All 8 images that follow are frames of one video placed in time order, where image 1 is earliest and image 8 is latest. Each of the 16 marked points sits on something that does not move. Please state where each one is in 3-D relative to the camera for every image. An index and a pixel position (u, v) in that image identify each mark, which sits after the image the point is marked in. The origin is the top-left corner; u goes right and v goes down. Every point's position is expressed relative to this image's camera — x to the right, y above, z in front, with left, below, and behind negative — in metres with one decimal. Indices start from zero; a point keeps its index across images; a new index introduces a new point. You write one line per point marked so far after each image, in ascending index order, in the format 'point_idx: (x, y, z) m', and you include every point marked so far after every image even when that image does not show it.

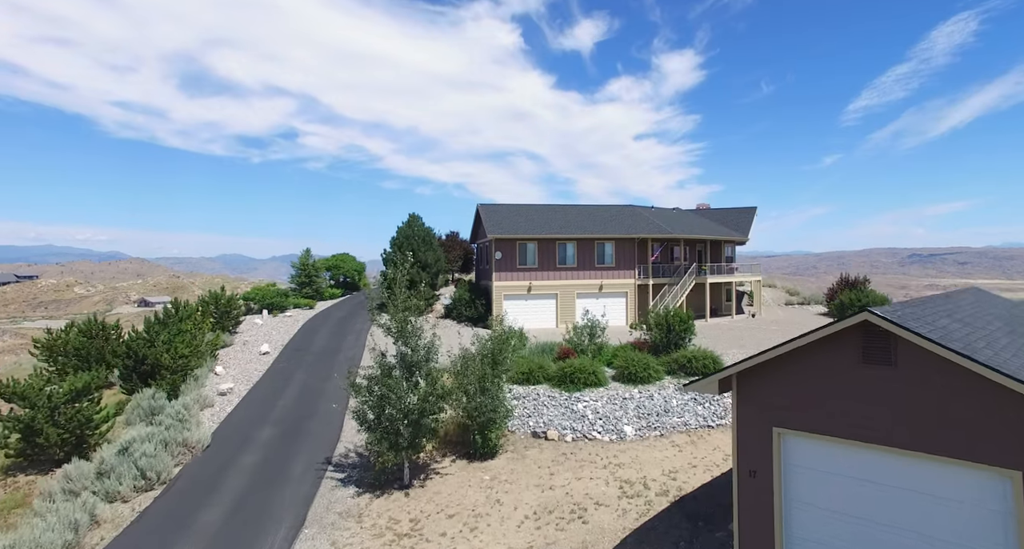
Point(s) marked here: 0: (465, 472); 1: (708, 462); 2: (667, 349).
0: (-1.1, -4.5, +13.5) m
1: (+4.4, -4.2, +13.2) m
2: (+4.8, -2.3, +18.0) m
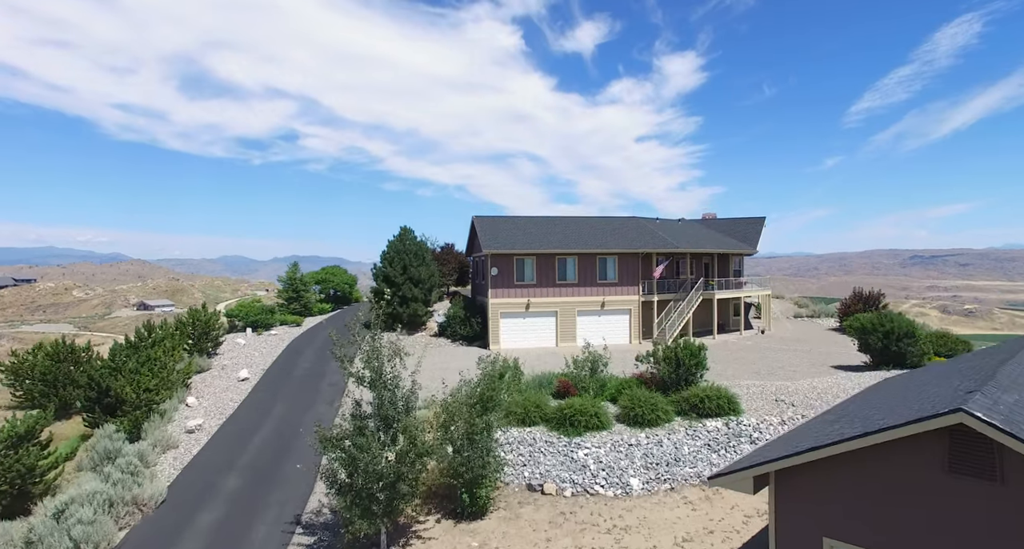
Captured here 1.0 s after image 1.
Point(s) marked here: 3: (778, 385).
0: (-1.2, -5.3, +11.9) m
1: (+4.2, -5.0, +11.6) m
2: (+4.6, -3.1, +16.4) m
3: (+8.5, -3.5, +18.6) m
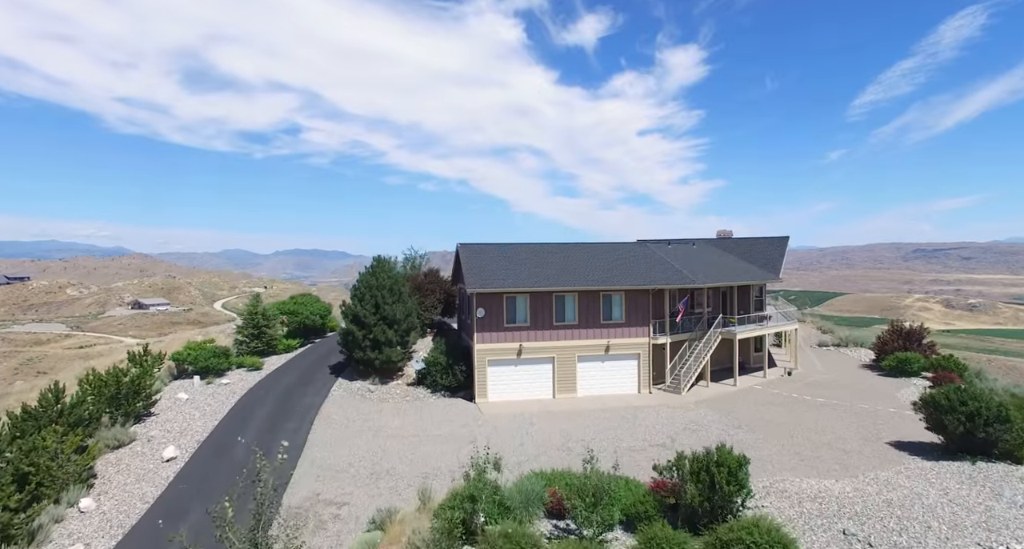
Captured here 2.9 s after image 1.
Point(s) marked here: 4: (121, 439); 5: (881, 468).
0: (-1.8, -7.2, +7.8) m
1: (+3.7, -6.9, +7.4) m
2: (+4.1, -5.0, +12.2) m
3: (+8.0, -5.3, +14.4) m
4: (-12.9, -5.4, +19.4) m
5: (+10.2, -5.3, +16.3) m
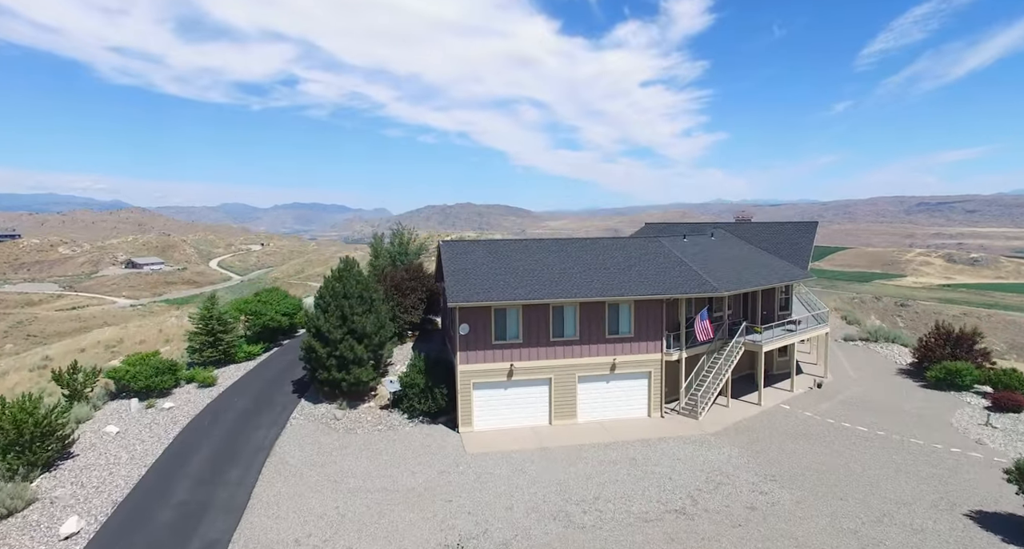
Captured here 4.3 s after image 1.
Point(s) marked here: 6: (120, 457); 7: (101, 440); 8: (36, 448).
0: (-2.2, -8.9, +4.3) m
1: (+3.3, -8.6, +4.0) m
2: (+3.7, -6.2, +8.5) m
3: (+7.6, -6.4, +10.8) m
4: (-13.3, -6.1, +15.9) m
5: (+9.8, -6.3, +12.7) m
6: (-12.4, -5.8, +18.7) m
7: (-13.7, -5.5, +19.6) m
8: (-14.3, -5.2, +17.8) m
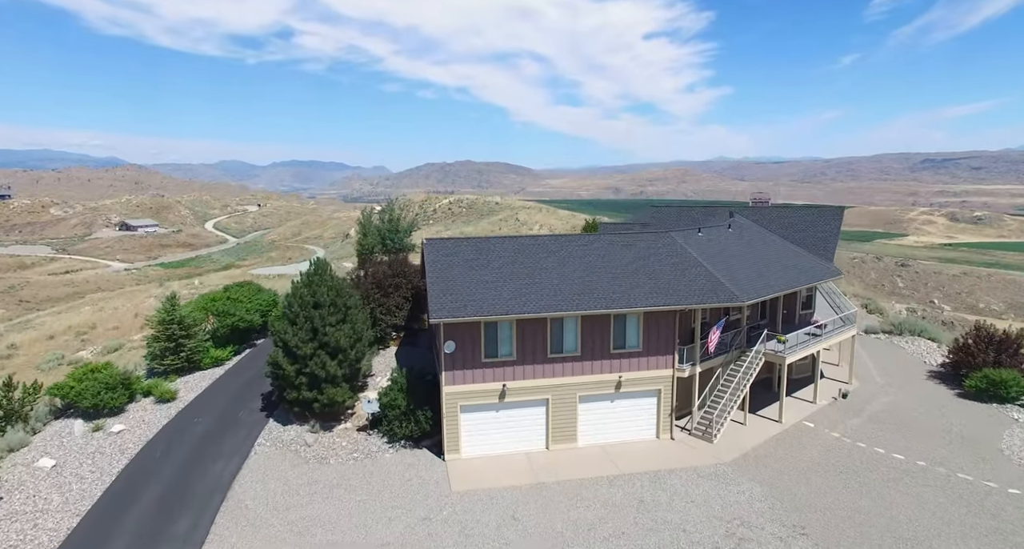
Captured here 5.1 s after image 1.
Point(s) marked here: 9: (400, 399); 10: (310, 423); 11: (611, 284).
0: (-2.4, -10.3, +2.2) m
1: (+3.1, -10.1, +1.9) m
2: (+3.4, -7.4, +6.3) m
3: (+7.4, -7.4, +8.6) m
4: (-13.5, -6.7, +13.5) m
5: (+9.6, -7.2, +10.4) m
6: (-12.7, -6.3, +16.3) m
7: (-14.0, -5.9, +17.2) m
8: (-14.6, -5.7, +15.5) m
9: (-3.7, -4.1, +19.5) m
10: (-6.8, -5.0, +19.9) m
11: (+3.2, -0.3, +19.4) m
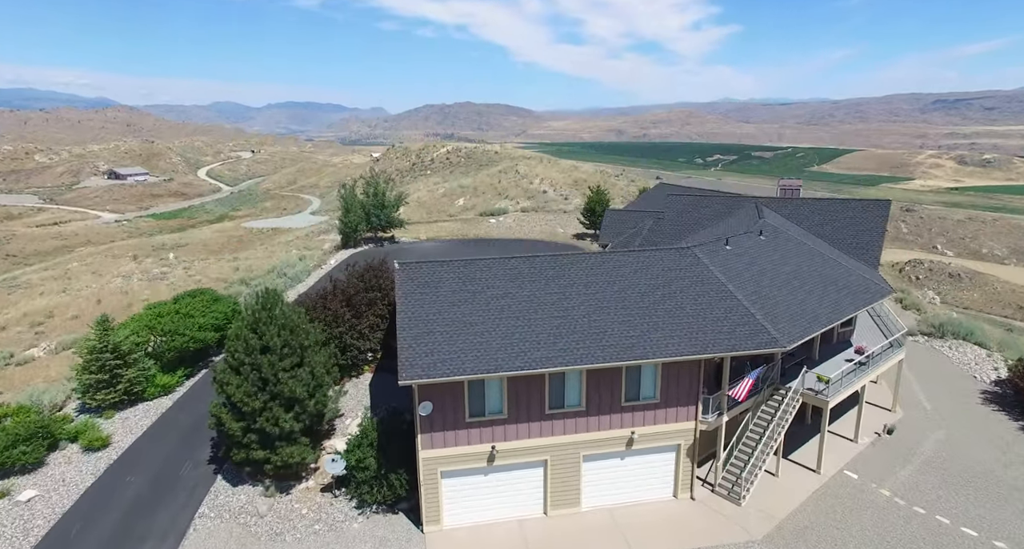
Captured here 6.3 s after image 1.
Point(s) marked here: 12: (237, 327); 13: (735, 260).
0: (-2.7, -12.9, -0.3) m
1: (+2.8, -12.7, -0.7) m
2: (+3.2, -9.7, +3.4) m
3: (+7.1, -9.5, +5.7) m
4: (-13.8, -8.3, +10.6) m
5: (+9.3, -9.0, +7.5) m
6: (-12.9, -7.5, +13.3) m
7: (-14.2, -7.1, +14.2) m
8: (-14.8, -7.0, +12.4) m
9: (-4.0, -5.1, +16.3) m
10: (-7.1, -6.0, +16.8) m
11: (+3.0, -1.3, +15.8) m
12: (-7.7, -1.4, +16.4) m
13: (+7.3, +0.5, +19.1) m
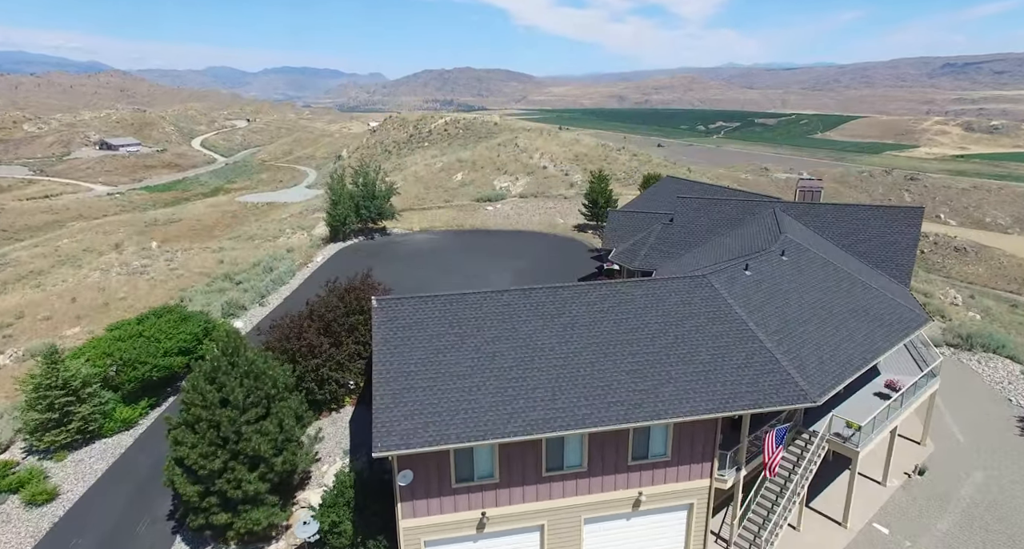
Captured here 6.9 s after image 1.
0: (-2.9, -14.8, -1.6) m
1: (+2.6, -14.6, -2.1) m
2: (+3.0, -11.4, +1.9) m
3: (+6.9, -11.0, +4.1) m
4: (-14.0, -9.6, +9.0) m
5: (+9.1, -10.5, +5.9) m
6: (-13.1, -8.7, +11.7) m
7: (-14.4, -8.2, +12.5) m
8: (-15.0, -8.2, +10.8) m
9: (-4.2, -6.1, +14.5) m
10: (-7.2, -7.0, +15.0) m
11: (+2.8, -2.4, +13.8) m
12: (-7.9, -2.5, +14.4) m
13: (+7.1, -0.4, +17.0) m
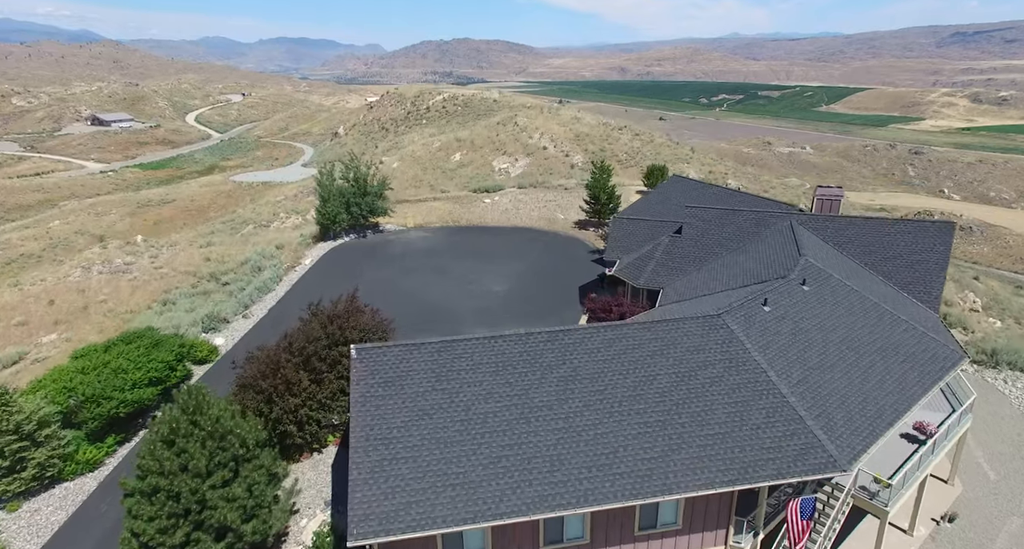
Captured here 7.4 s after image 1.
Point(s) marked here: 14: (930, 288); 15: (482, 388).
0: (-3.0, -16.6, -2.6) m
1: (+2.5, -16.4, -3.0) m
2: (+2.9, -13.0, +0.8) m
3: (+6.8, -12.6, +3.0) m
4: (-14.1, -10.9, +7.8) m
5: (+9.0, -12.0, +4.7) m
6: (-13.2, -9.9, +10.4) m
7: (-14.5, -9.4, +11.3) m
8: (-15.1, -9.5, +9.5) m
9: (-4.3, -7.2, +13.2) m
10: (-7.4, -8.0, +13.7) m
11: (+2.7, -3.5, +12.3) m
12: (-8.0, -3.5, +12.9) m
13: (+7.0, -1.4, +15.3) m
14: (+13.8, -0.5, +19.1) m
15: (-0.6, -2.4, +13.0) m
